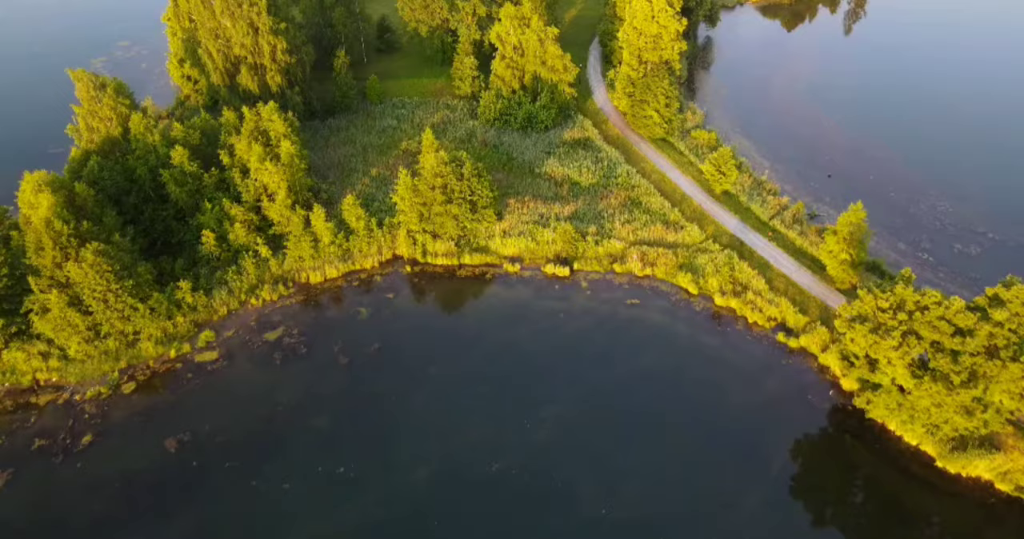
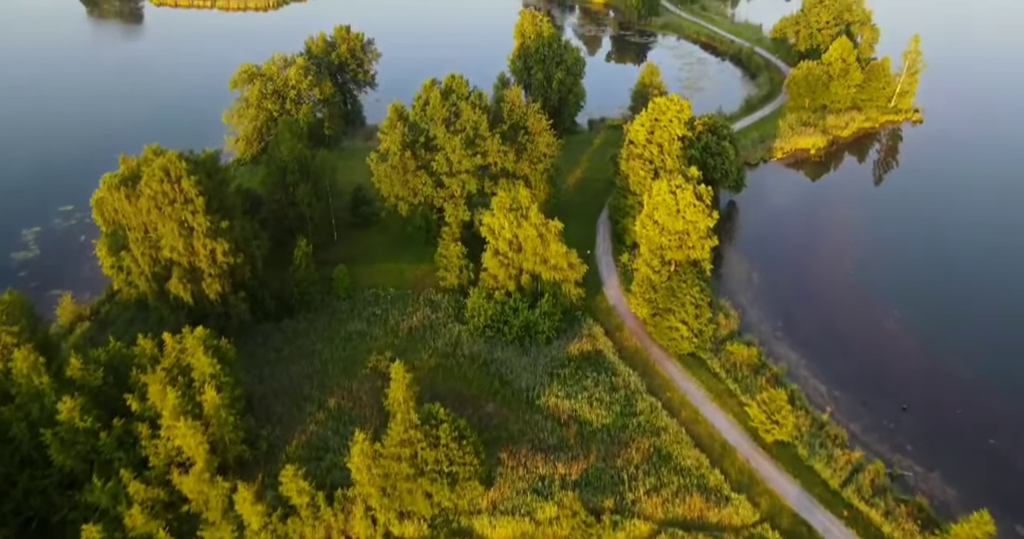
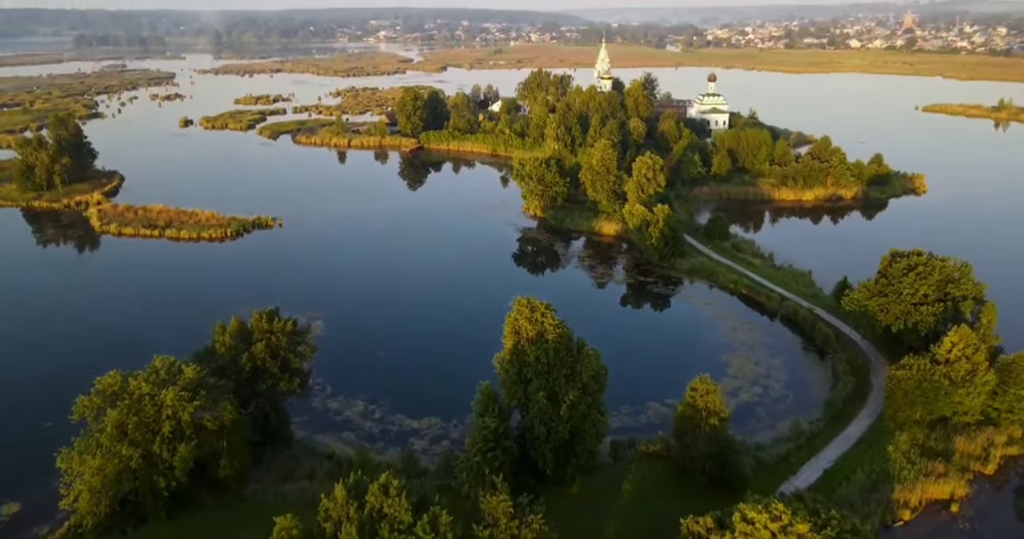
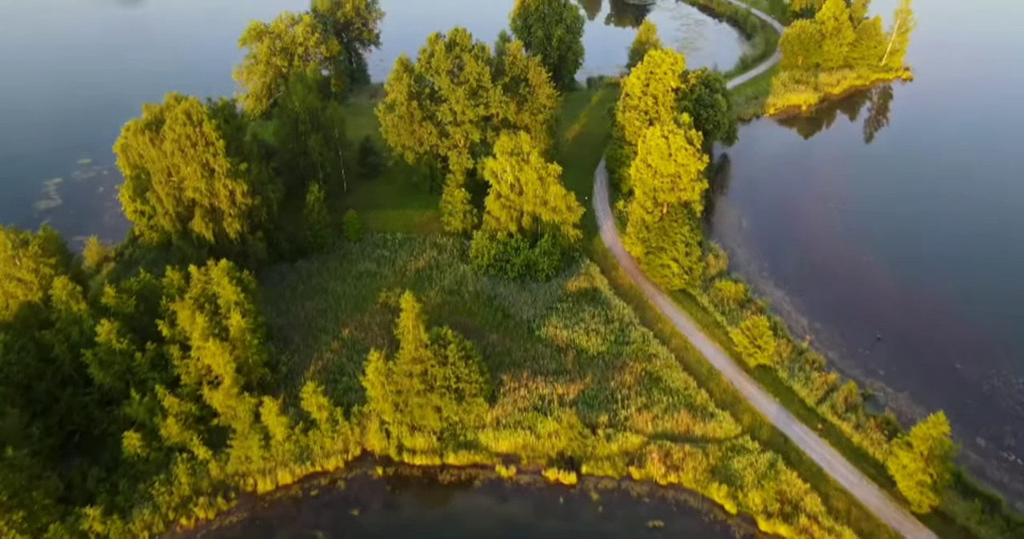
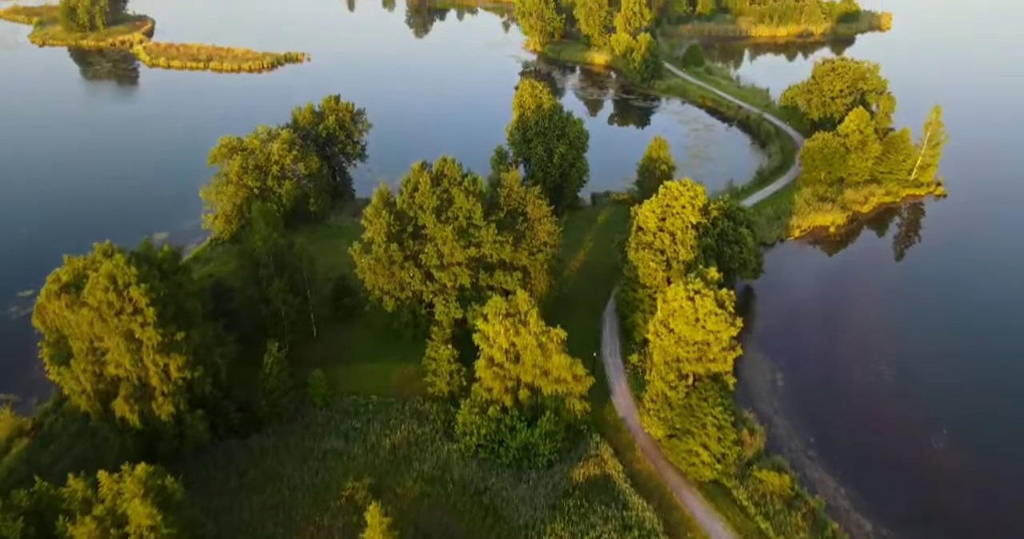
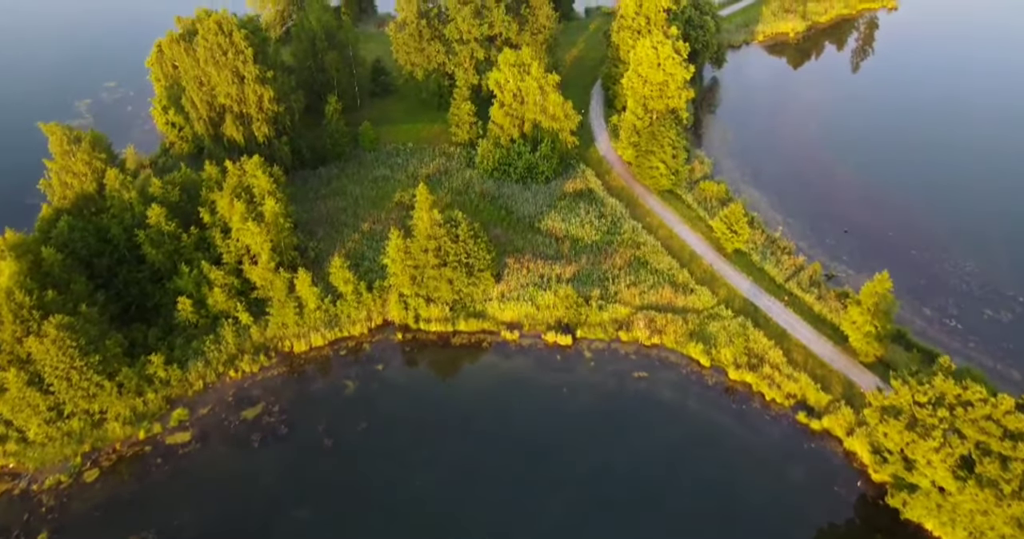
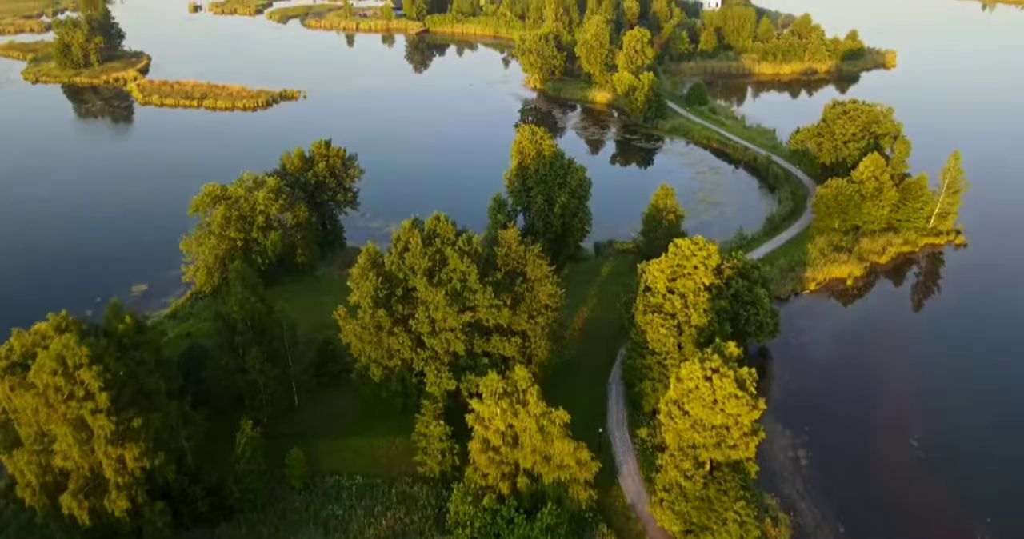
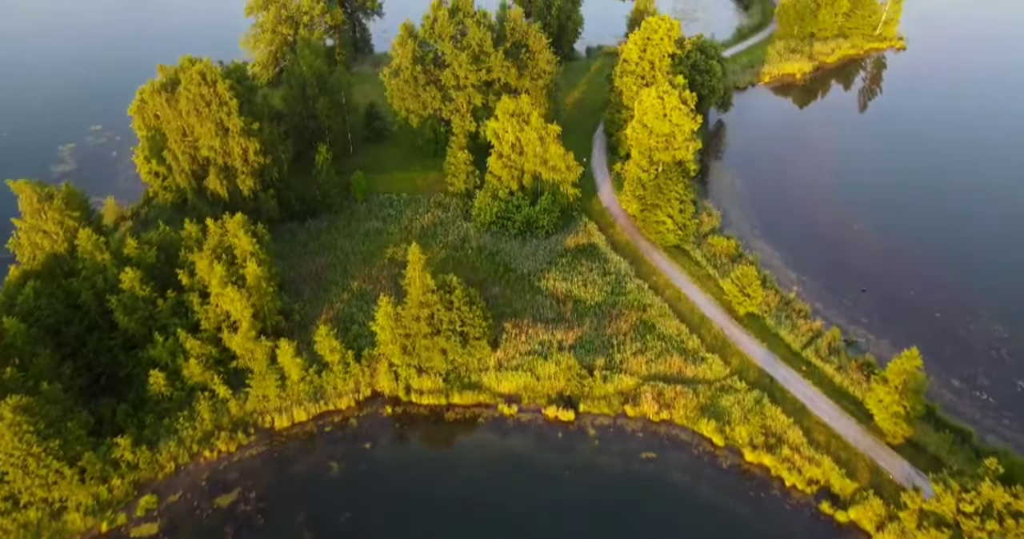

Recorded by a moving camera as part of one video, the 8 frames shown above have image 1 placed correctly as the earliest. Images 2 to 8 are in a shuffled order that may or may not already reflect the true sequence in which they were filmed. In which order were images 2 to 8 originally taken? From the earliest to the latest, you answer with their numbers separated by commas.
6, 8, 4, 2, 5, 7, 3
